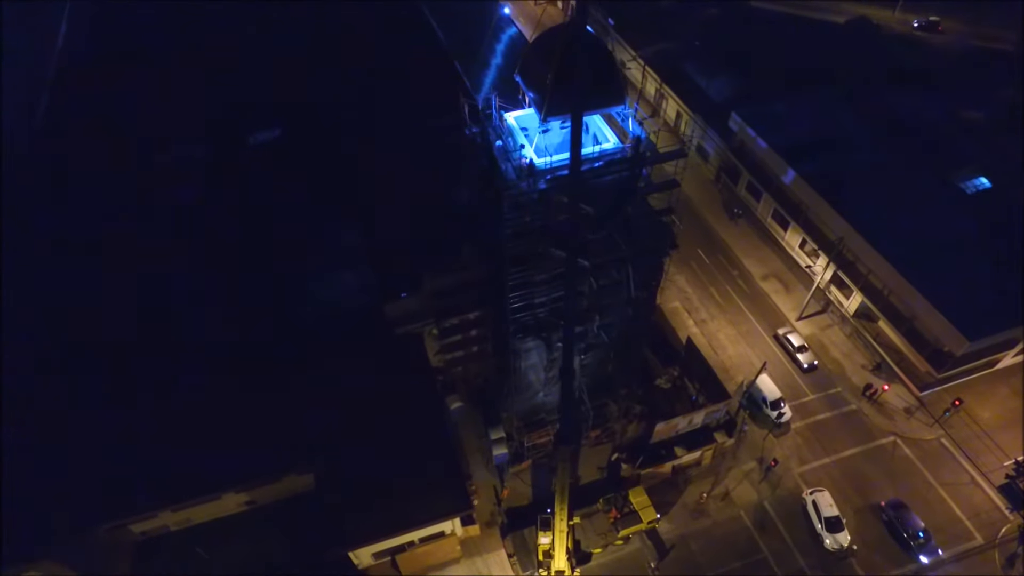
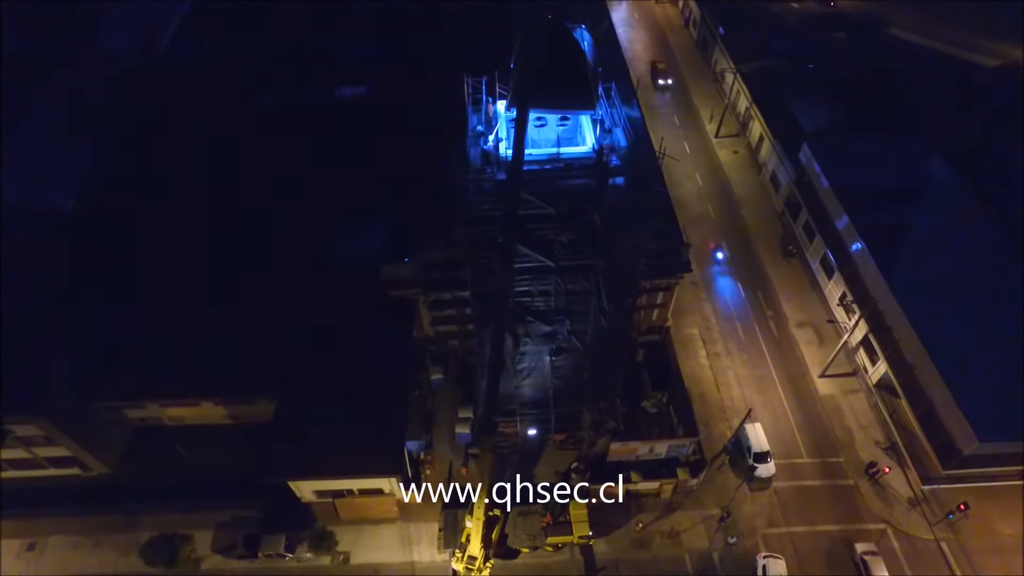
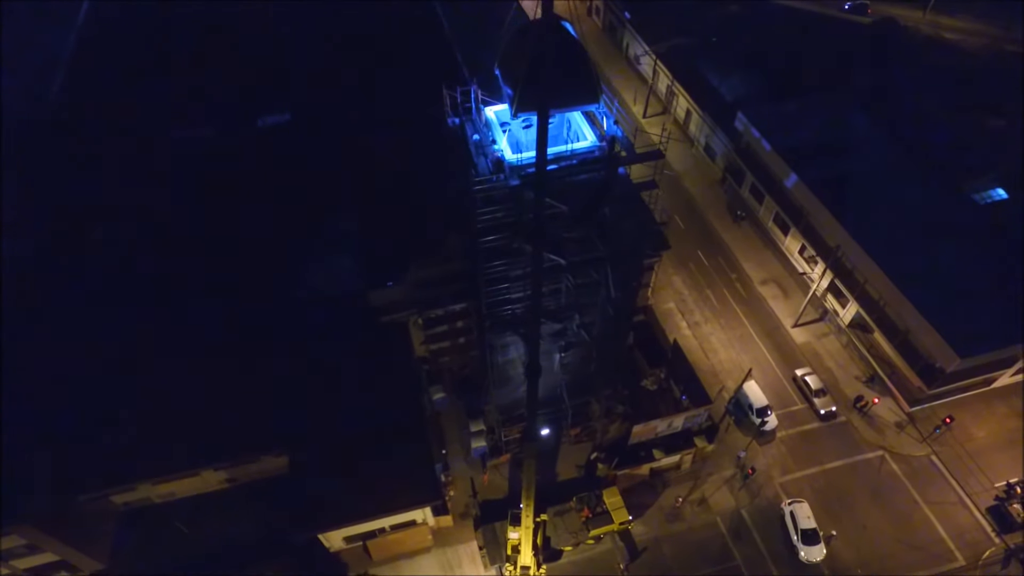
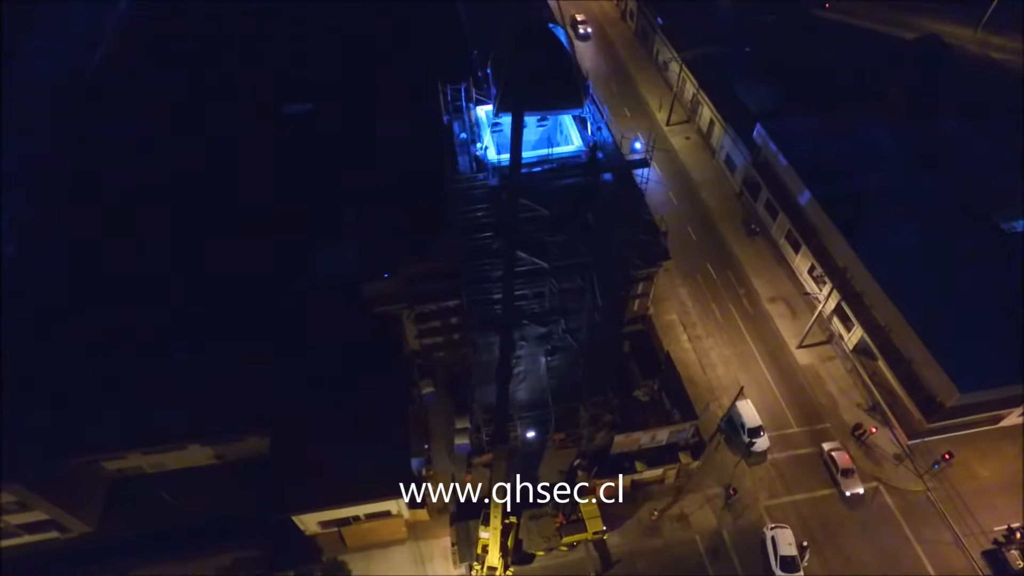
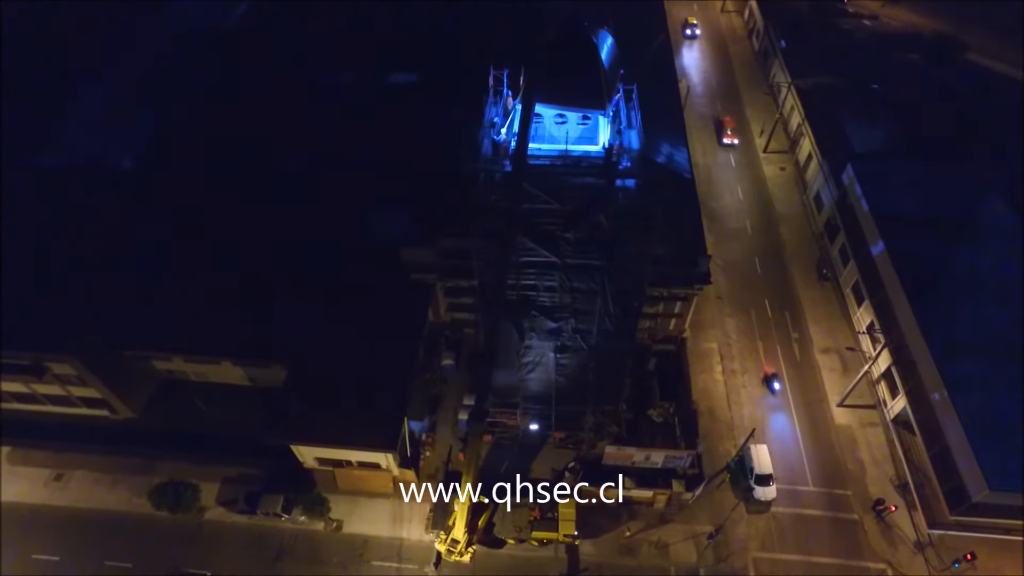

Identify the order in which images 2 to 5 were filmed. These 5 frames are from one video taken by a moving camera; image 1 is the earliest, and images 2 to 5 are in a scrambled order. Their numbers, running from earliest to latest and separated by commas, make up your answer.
3, 4, 2, 5
